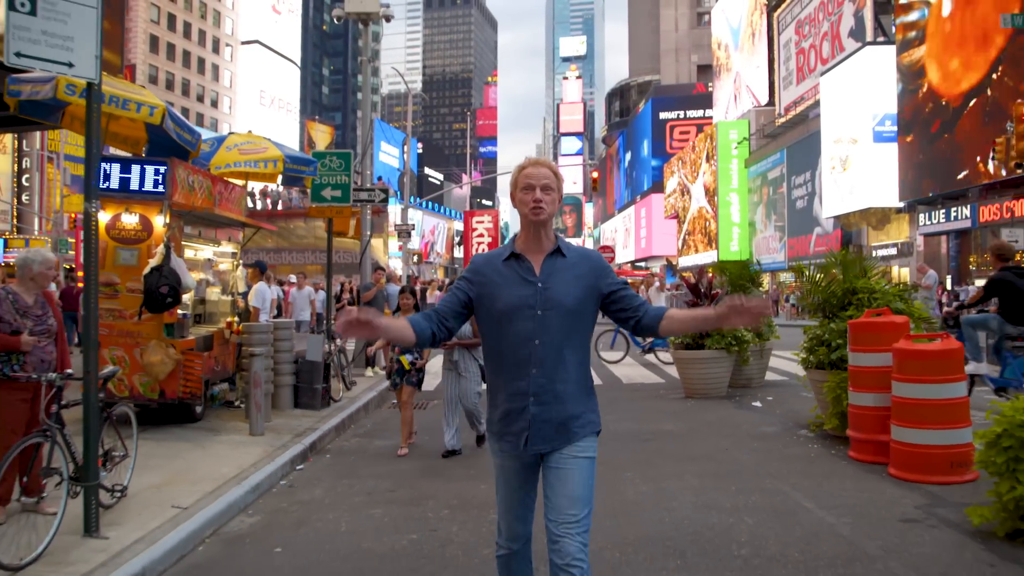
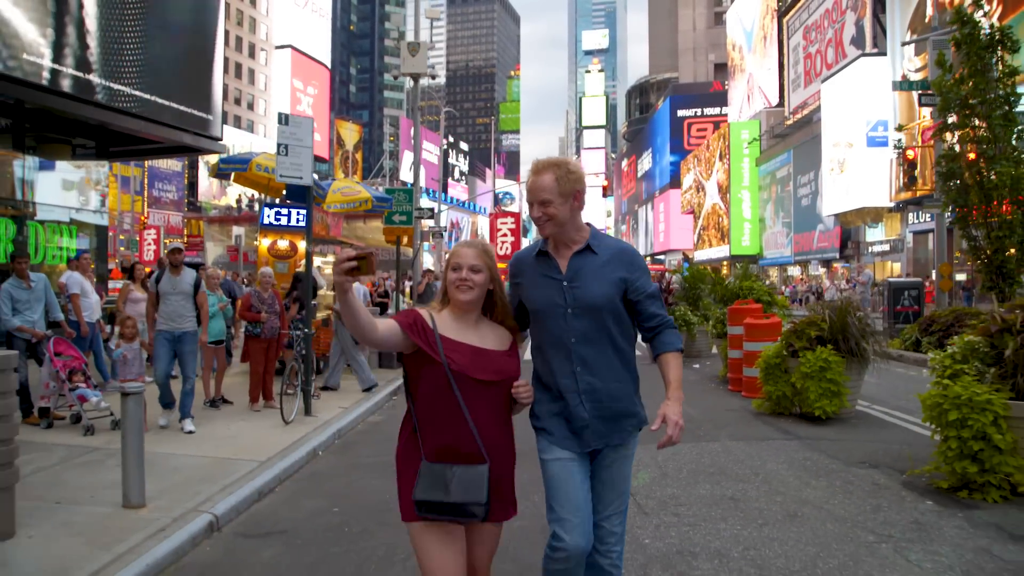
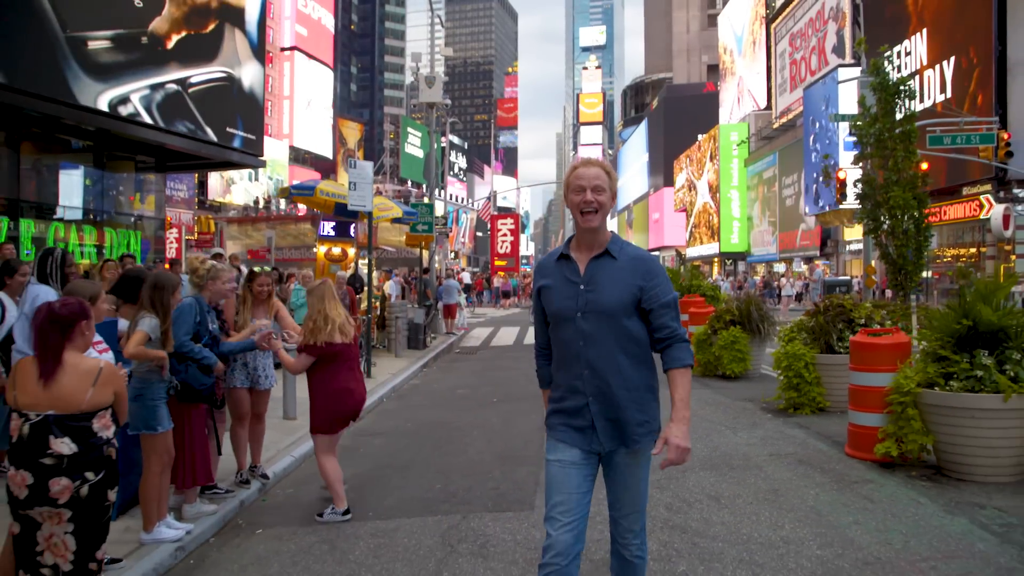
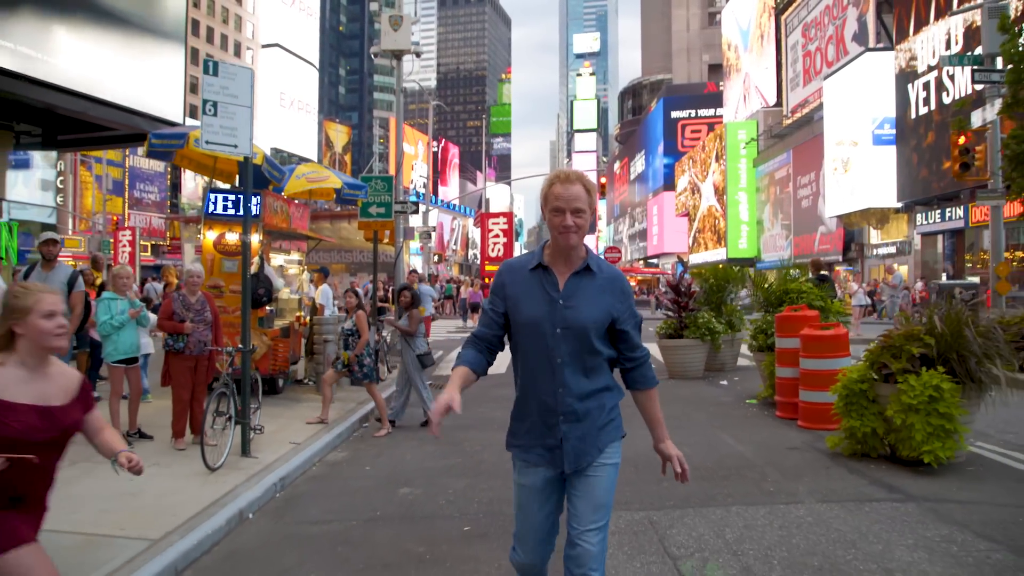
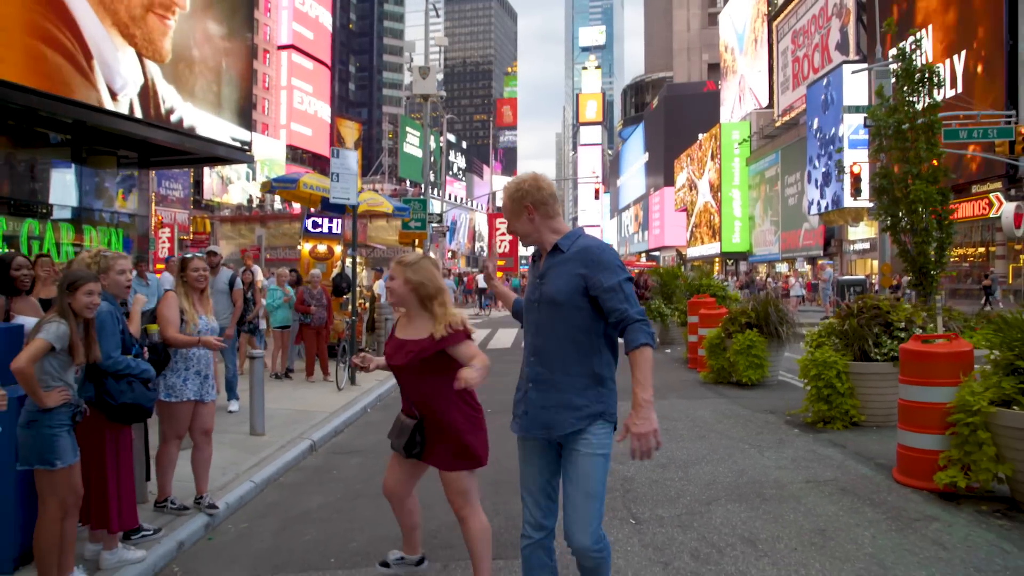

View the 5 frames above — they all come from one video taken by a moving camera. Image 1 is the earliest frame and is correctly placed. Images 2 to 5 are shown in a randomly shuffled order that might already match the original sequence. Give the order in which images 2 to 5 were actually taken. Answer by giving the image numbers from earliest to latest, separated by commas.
4, 2, 5, 3
